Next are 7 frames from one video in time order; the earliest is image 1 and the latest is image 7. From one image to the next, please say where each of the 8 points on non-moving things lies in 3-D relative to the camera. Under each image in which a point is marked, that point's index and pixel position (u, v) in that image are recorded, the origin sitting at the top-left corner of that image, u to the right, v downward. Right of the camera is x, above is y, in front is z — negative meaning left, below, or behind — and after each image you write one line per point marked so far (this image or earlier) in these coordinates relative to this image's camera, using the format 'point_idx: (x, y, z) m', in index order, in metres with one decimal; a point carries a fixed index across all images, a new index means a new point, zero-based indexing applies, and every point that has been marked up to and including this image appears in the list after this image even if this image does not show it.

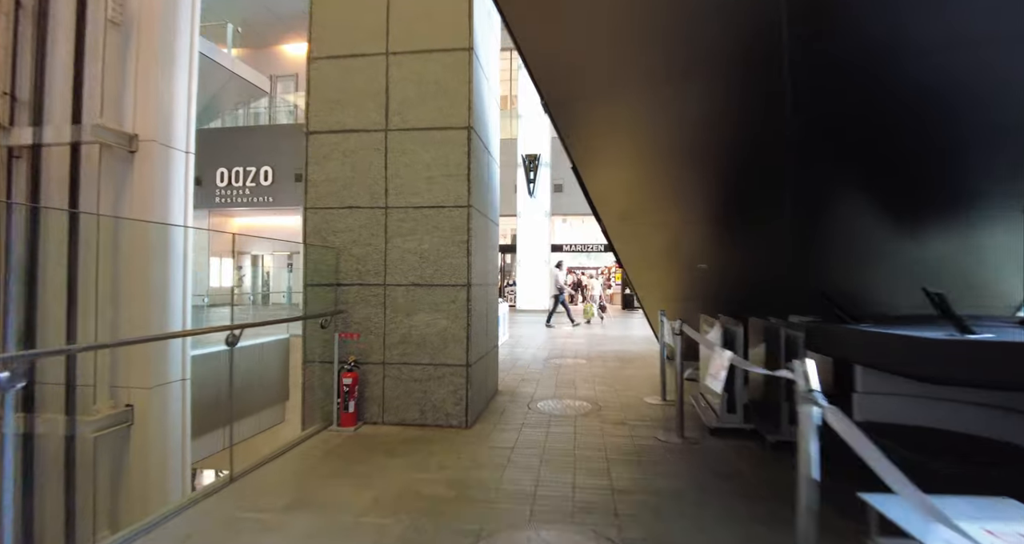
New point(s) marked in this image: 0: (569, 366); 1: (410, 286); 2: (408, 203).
0: (+1.0, -1.6, +7.8) m
1: (-1.1, -0.2, +4.8) m
2: (-1.1, +0.7, +4.9) m
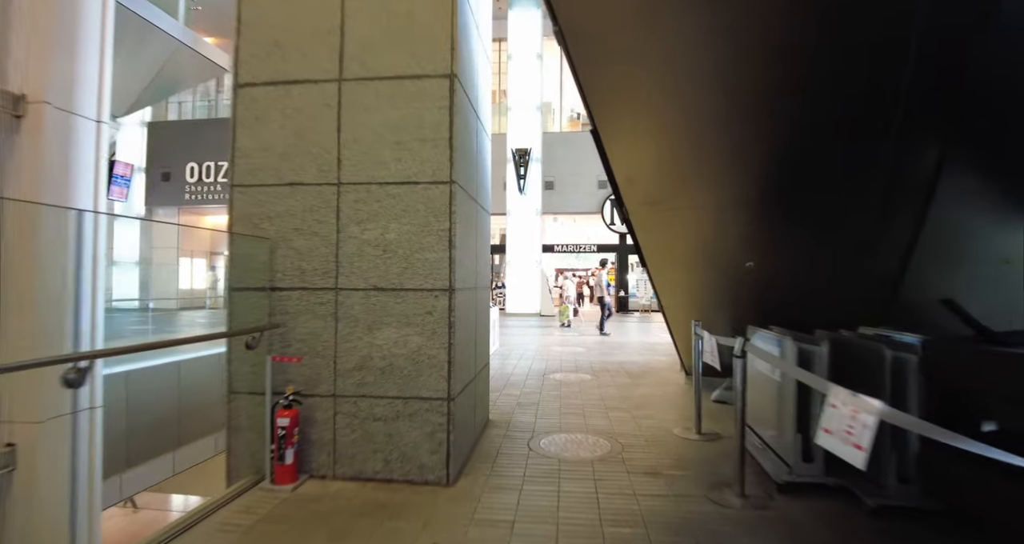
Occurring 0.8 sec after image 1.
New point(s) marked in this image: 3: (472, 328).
0: (+0.9, -1.6, +6.6) m
1: (-1.1, -0.2, +3.5) m
2: (-1.1, +0.7, +3.6) m
3: (-0.4, -0.5, +4.1) m
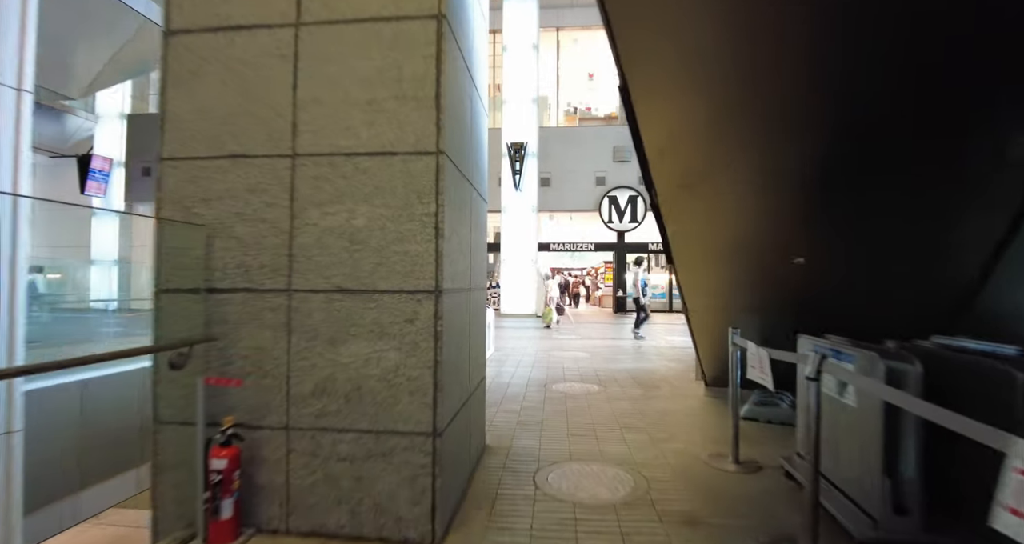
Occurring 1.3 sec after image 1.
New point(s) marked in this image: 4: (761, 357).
0: (+0.8, -1.6, +5.8) m
1: (-1.1, -0.1, +2.7) m
2: (-1.1, +0.8, +2.8) m
3: (-0.3, -0.5, +3.3) m
4: (+1.7, -0.6, +3.2) m
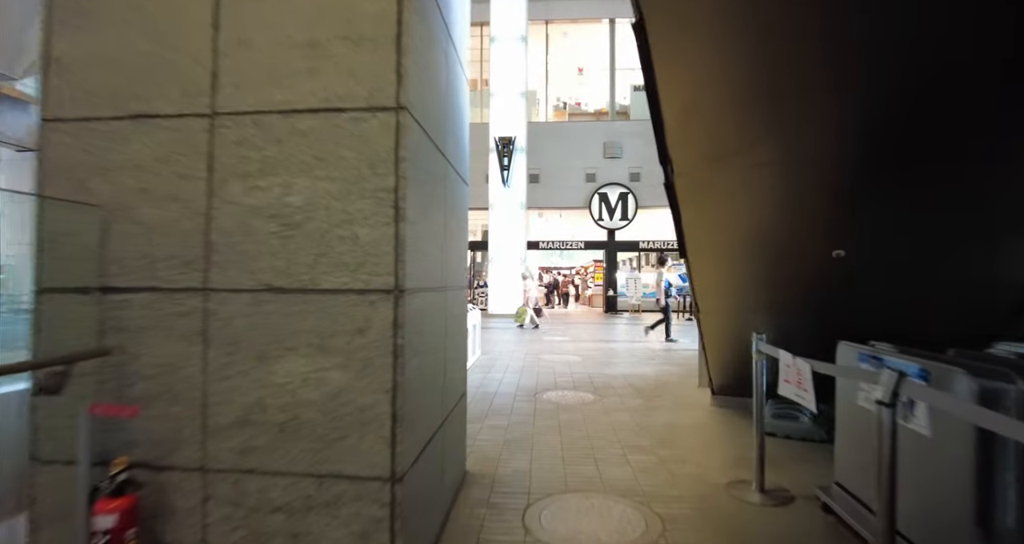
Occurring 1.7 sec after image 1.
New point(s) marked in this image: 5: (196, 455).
0: (+0.7, -1.5, +5.2) m
1: (-1.1, -0.1, +2.1) m
2: (-1.2, +0.8, +2.2) m
3: (-0.4, -0.4, +2.7) m
4: (+1.6, -0.6, +2.7) m
5: (-1.5, -0.8, +2.1) m
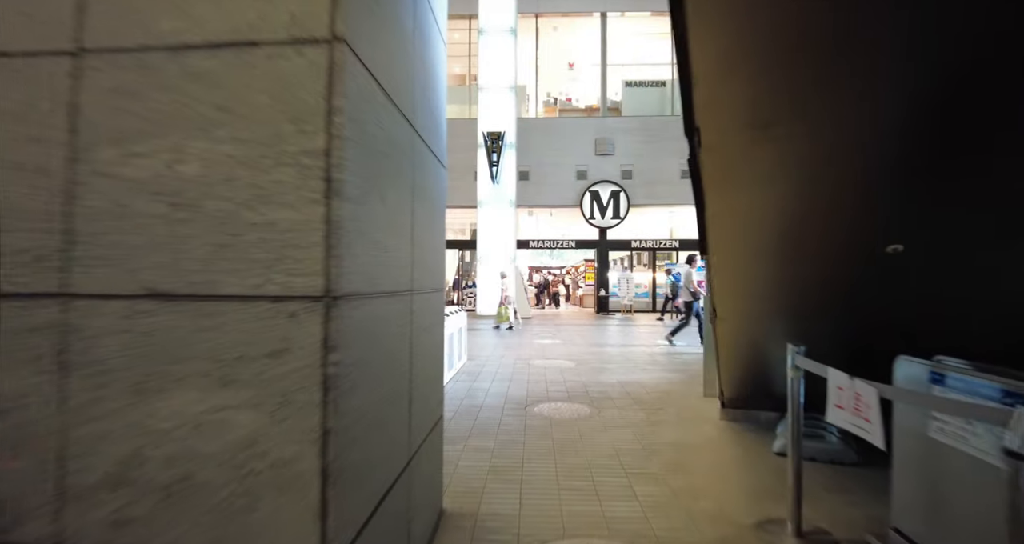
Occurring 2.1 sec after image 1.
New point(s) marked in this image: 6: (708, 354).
0: (+0.6, -1.5, +4.7) m
1: (-1.2, -0.1, +1.5) m
2: (-1.2, +0.8, +1.6) m
3: (-0.5, -0.4, +2.1) m
4: (+1.6, -0.6, +2.1) m
5: (-1.5, -0.8, +1.5) m
6: (+2.4, -1.1, +5.7) m
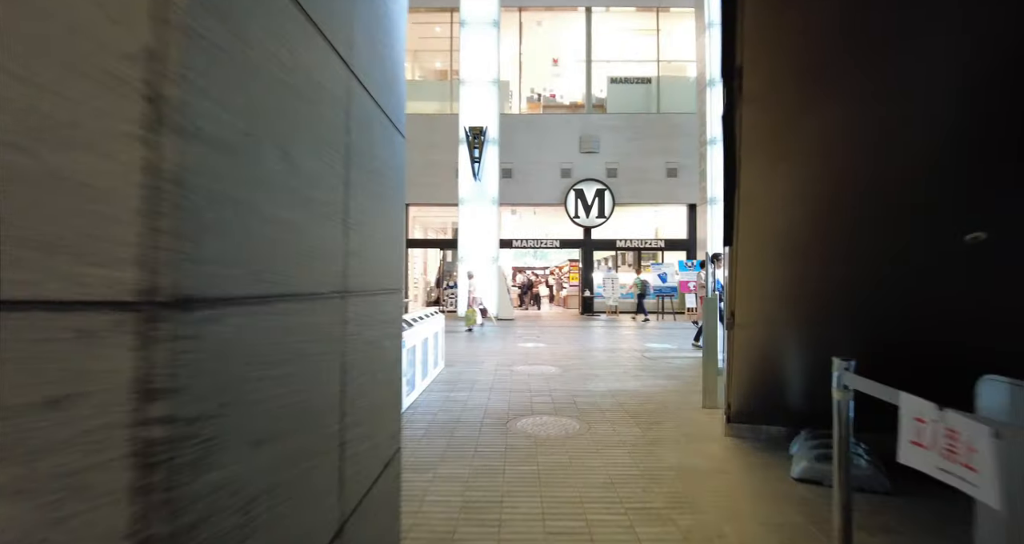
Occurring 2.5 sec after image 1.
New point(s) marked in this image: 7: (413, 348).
0: (+0.4, -1.5, +4.1) m
1: (-1.3, -0.1, +0.9) m
2: (-1.3, +0.8, +0.9) m
3: (-0.6, -0.4, +1.5) m
4: (+1.5, -0.5, +1.6) m
5: (-1.6, -0.8, +0.9) m
6: (+2.2, -1.1, +5.2) m
7: (-1.2, -0.9, +5.7) m
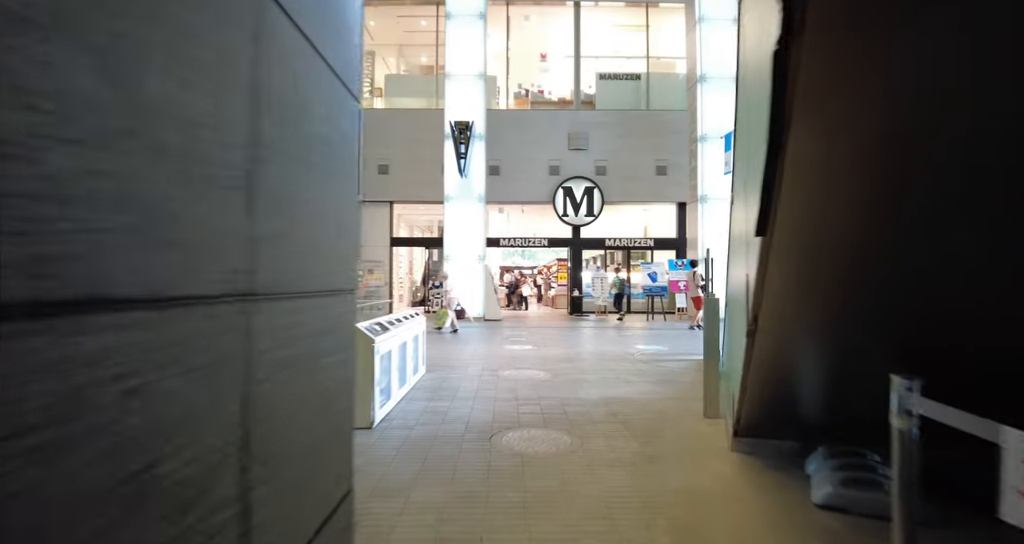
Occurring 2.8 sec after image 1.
0: (+0.2, -1.5, +3.6) m
1: (-1.3, -0.1, +0.4) m
2: (-1.4, +0.8, +0.4) m
3: (-0.7, -0.4, +1.0) m
4: (+1.4, -0.5, +1.2) m
5: (-1.6, -0.8, +0.4) m
6: (+2.1, -1.0, +4.8) m
7: (-1.4, -0.9, +5.3) m
